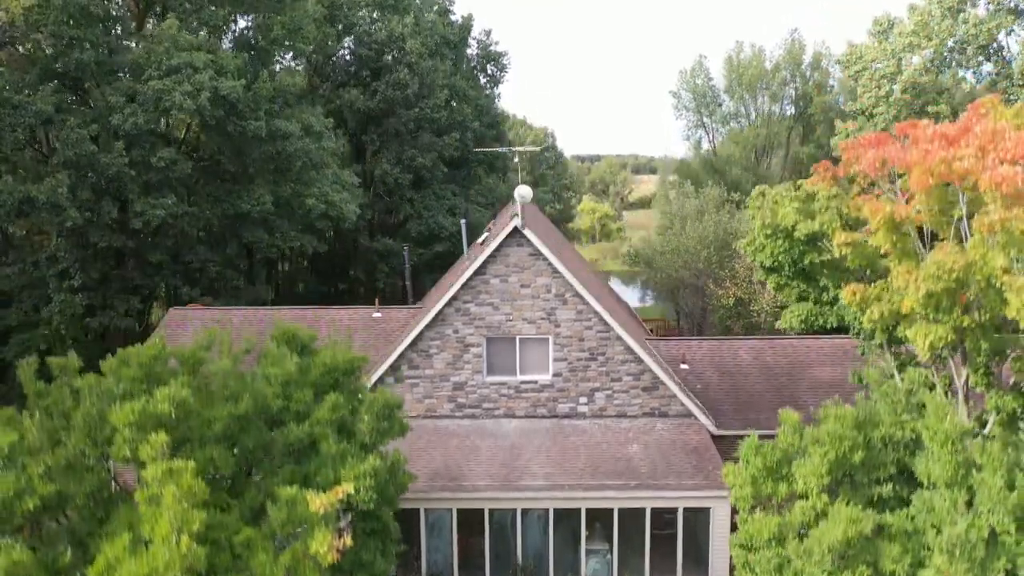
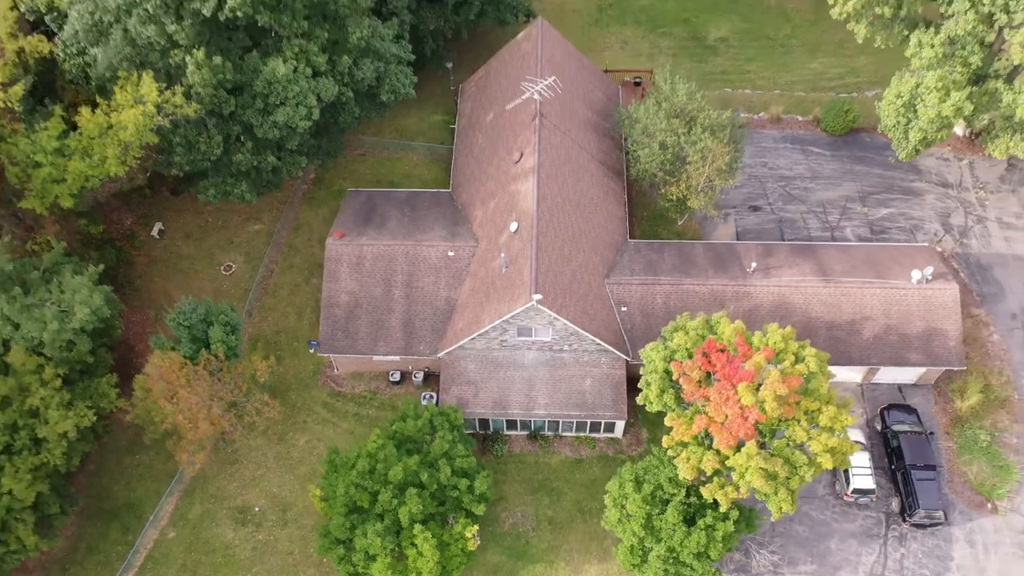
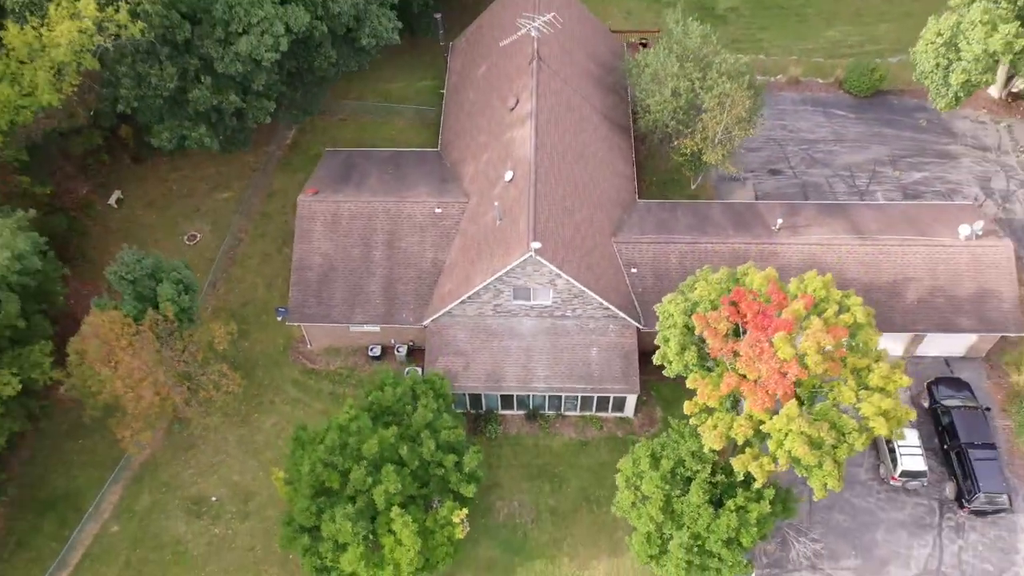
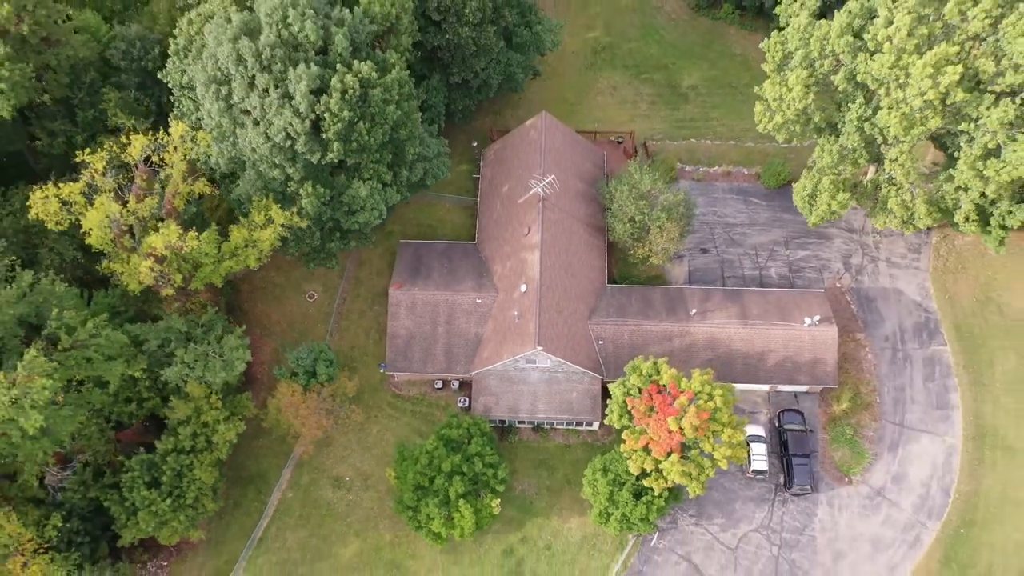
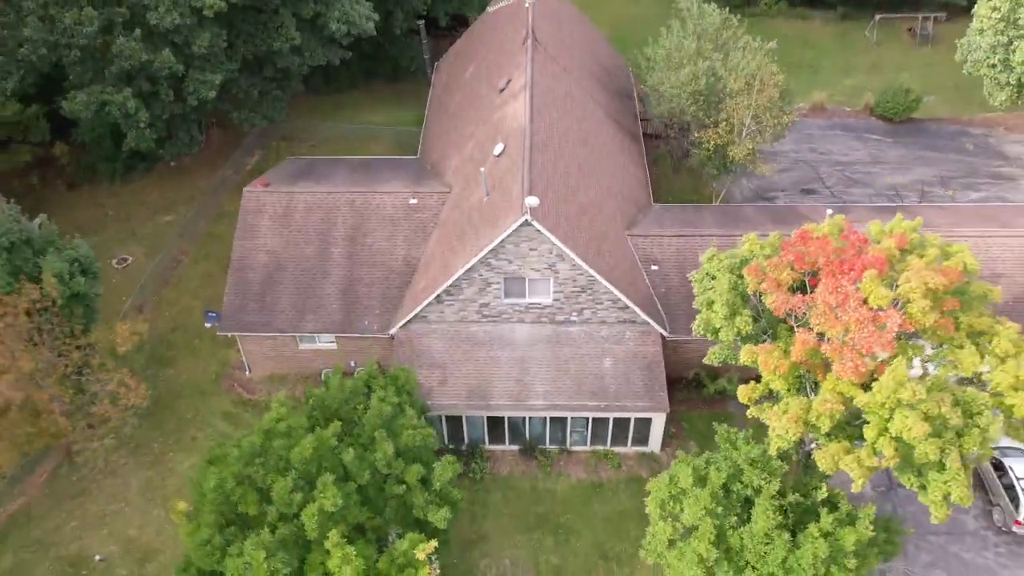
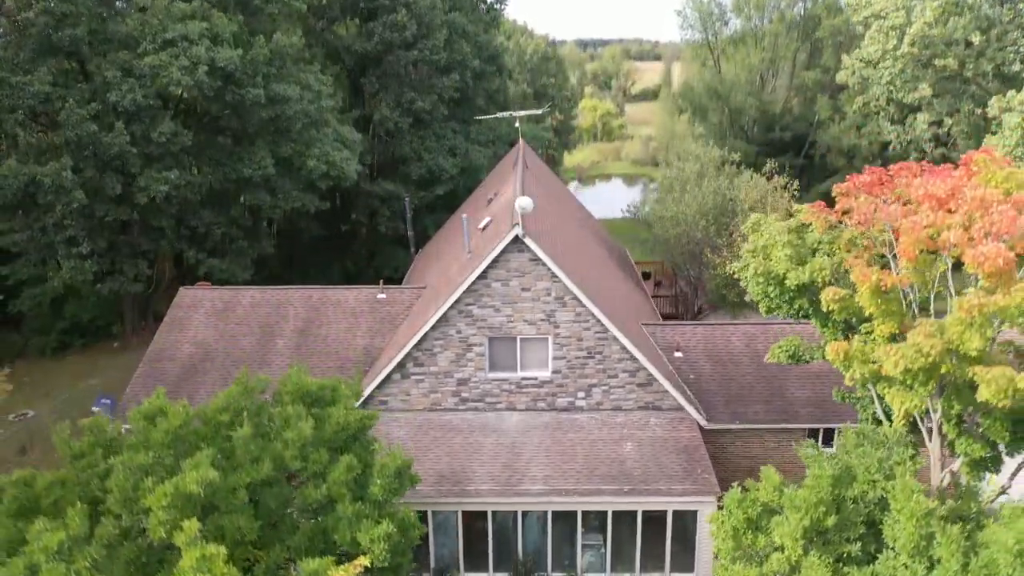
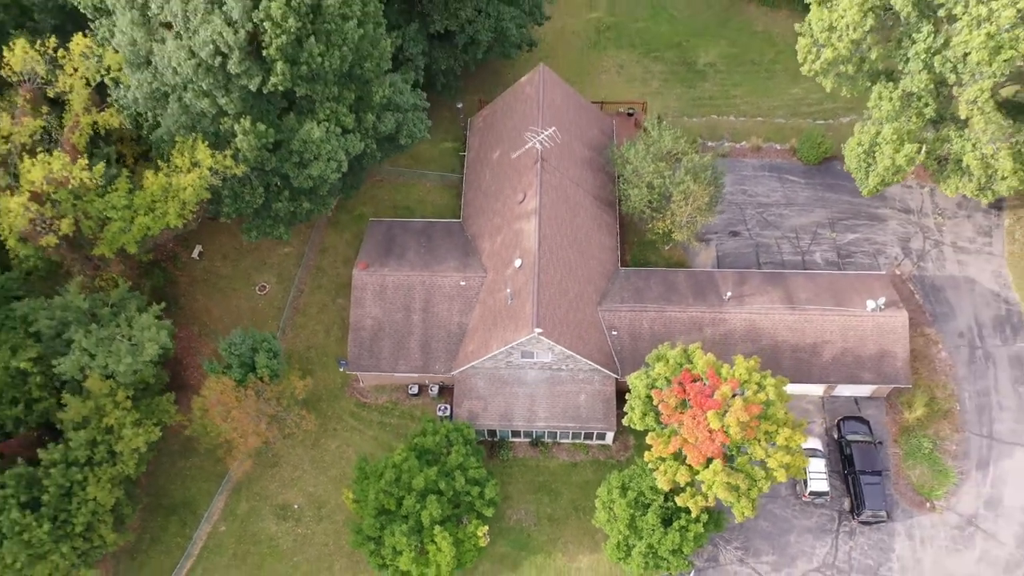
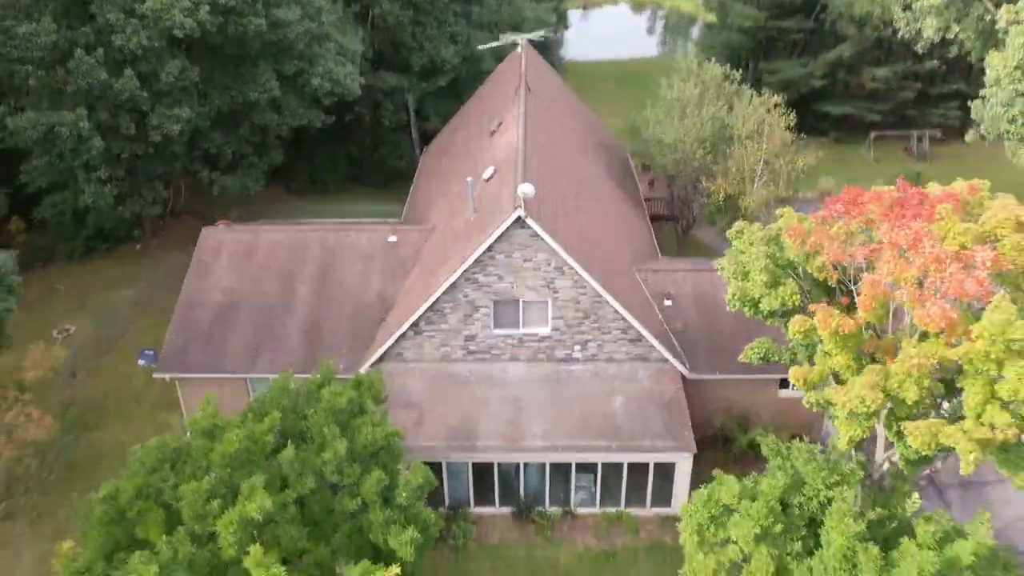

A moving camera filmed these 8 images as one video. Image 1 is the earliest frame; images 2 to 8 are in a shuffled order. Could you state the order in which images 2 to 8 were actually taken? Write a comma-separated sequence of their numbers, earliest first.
6, 8, 5, 3, 2, 7, 4
